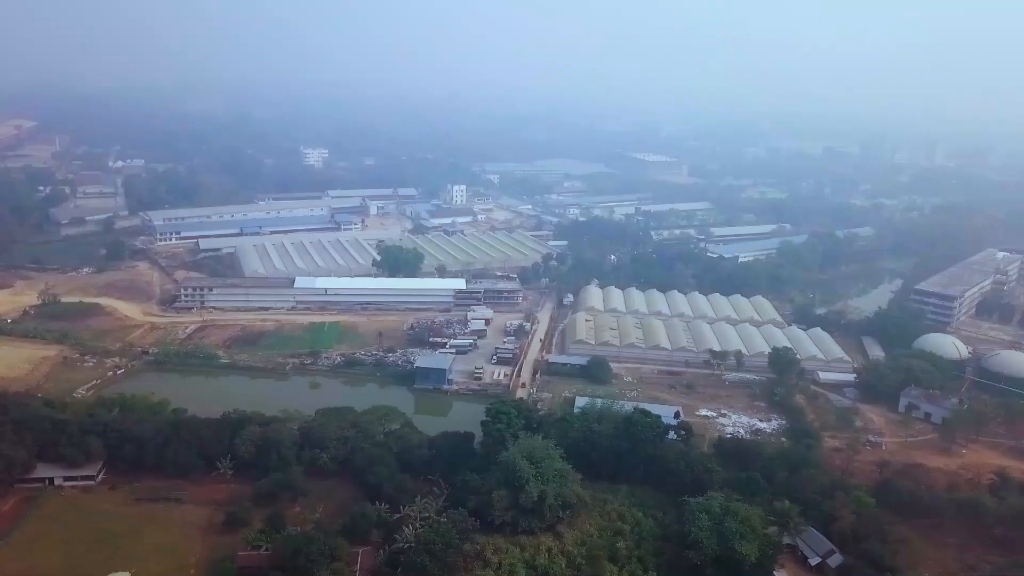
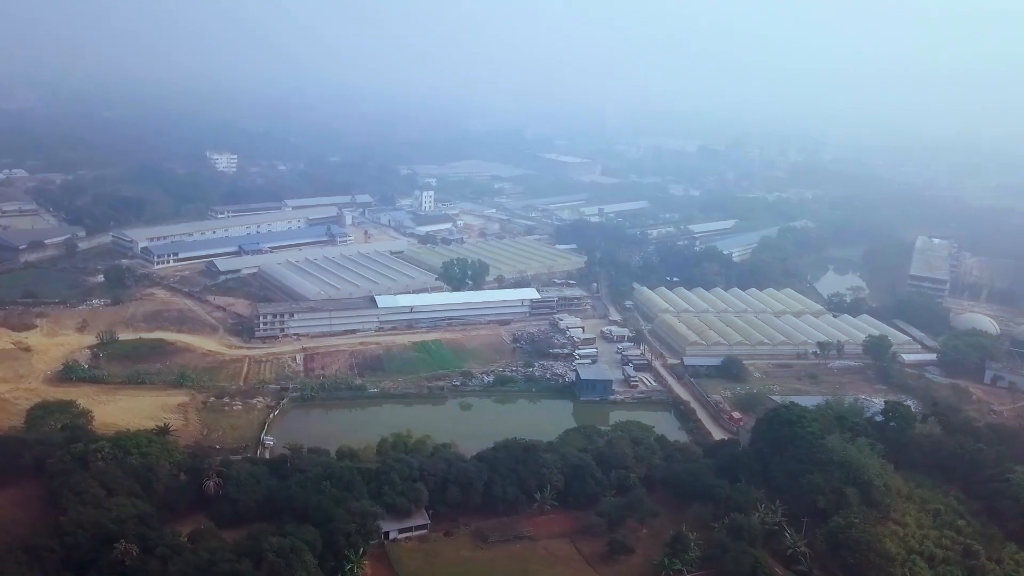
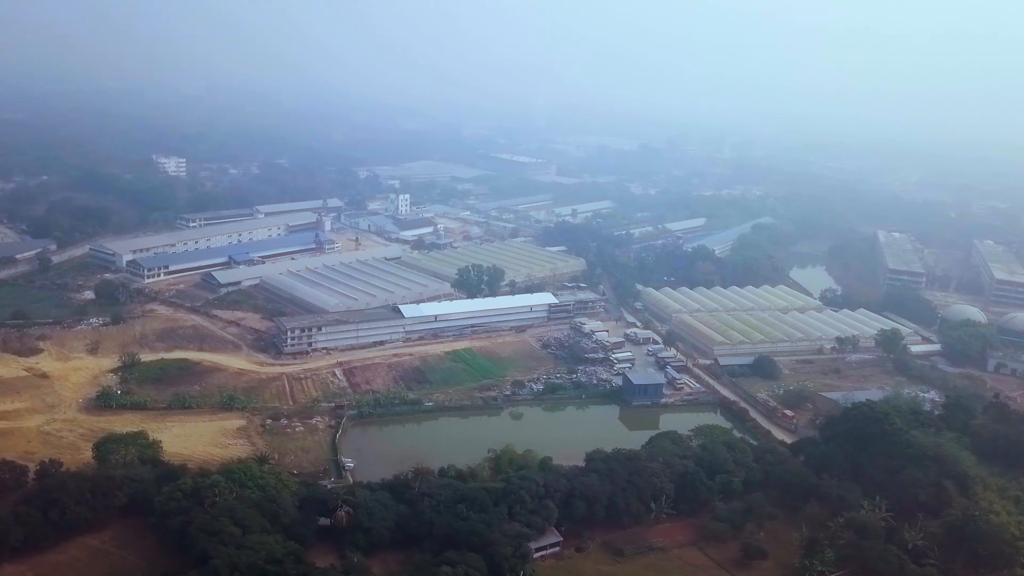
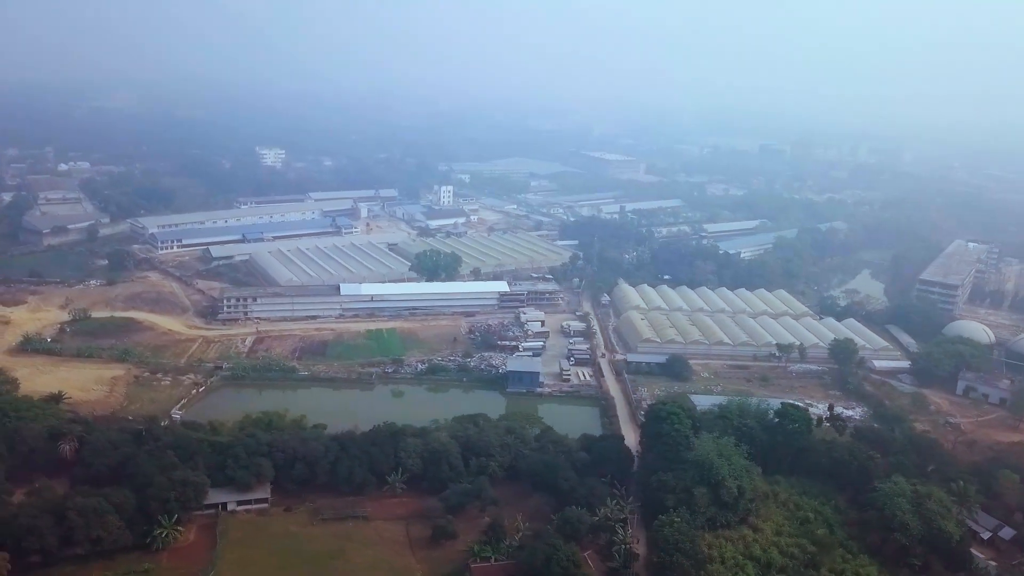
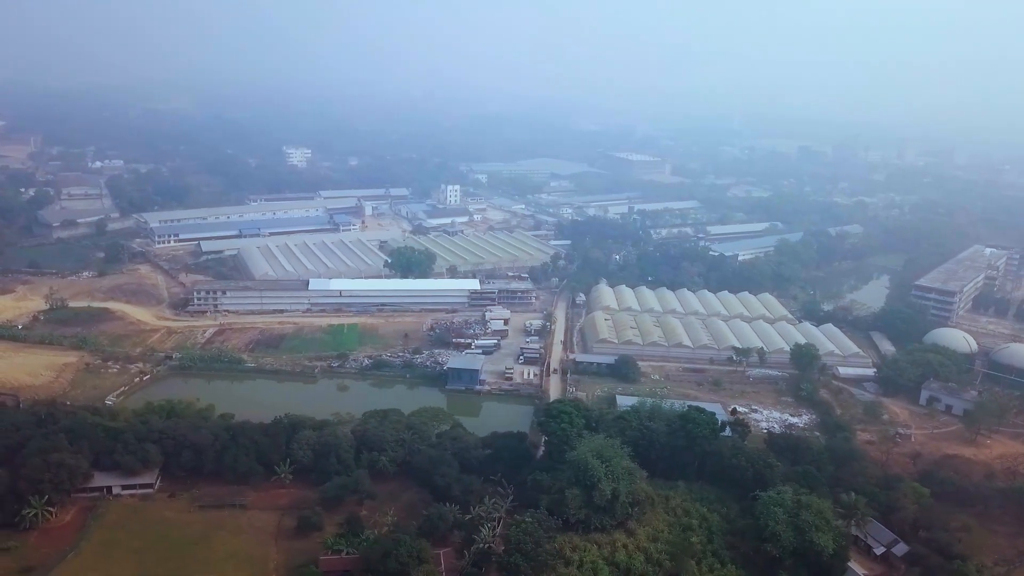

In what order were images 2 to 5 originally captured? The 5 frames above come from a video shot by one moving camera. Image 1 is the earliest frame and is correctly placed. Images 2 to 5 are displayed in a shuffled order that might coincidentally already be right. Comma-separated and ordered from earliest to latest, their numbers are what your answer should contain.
5, 4, 2, 3
